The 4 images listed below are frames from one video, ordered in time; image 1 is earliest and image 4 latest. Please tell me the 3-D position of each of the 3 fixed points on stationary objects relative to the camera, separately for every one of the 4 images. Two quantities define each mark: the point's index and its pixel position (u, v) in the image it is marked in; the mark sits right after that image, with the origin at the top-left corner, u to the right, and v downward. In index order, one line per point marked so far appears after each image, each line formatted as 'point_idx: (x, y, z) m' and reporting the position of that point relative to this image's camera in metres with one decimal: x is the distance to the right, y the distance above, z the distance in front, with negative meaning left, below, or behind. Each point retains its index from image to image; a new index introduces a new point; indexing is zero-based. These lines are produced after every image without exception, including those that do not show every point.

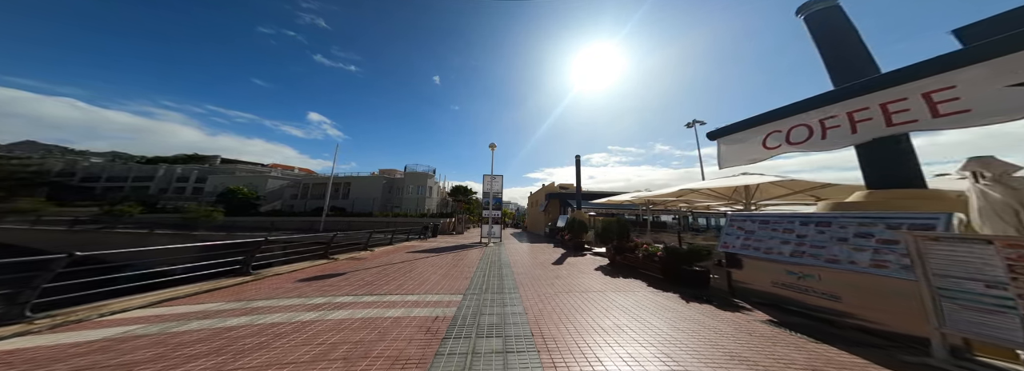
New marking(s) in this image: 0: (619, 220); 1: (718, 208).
0: (+4.3, -1.5, +9.0) m
1: (+13.8, -1.6, +14.9) m
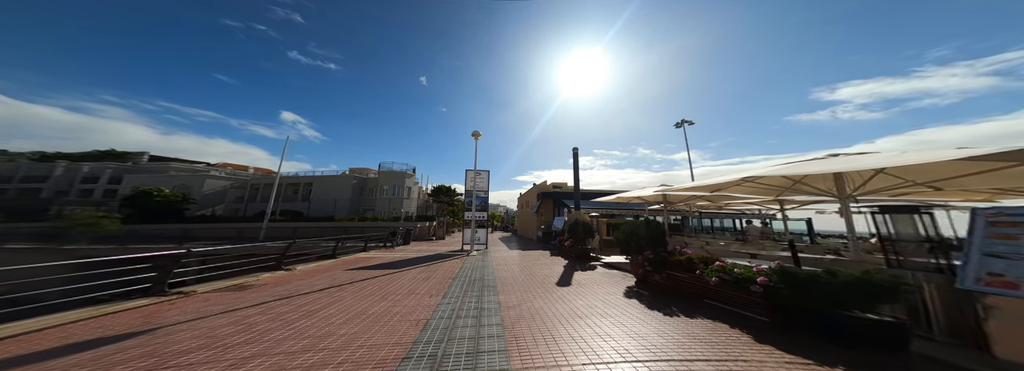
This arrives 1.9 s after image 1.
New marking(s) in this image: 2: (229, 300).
0: (+3.9, -1.0, +6.3) m
1: (+13.0, -1.2, +12.7) m
2: (-5.6, -2.2, +4.2) m
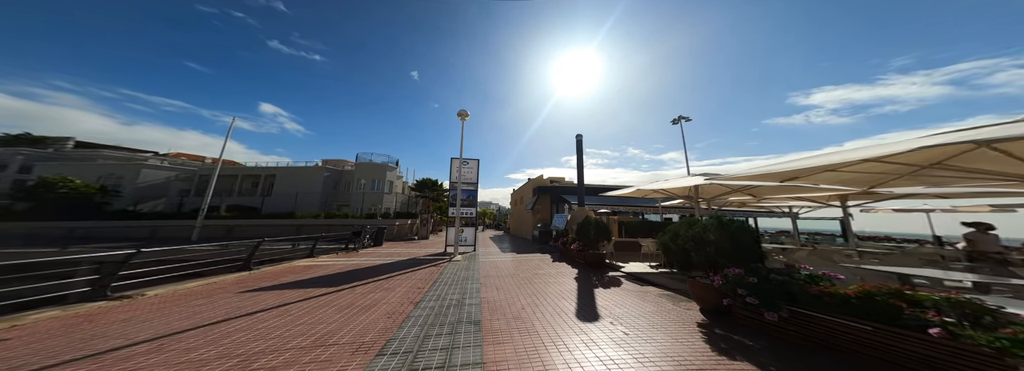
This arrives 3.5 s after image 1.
0: (+3.8, -0.5, +3.9) m
1: (+12.7, -0.8, +10.6) m
2: (-5.6, -1.7, +1.5) m
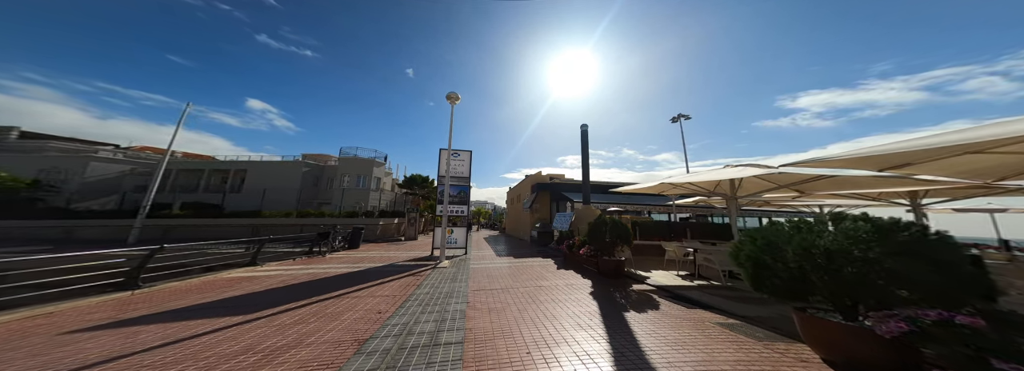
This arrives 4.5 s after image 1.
0: (+3.8, -0.2, +2.2) m
1: (+12.6, -0.5, +9.1) m
2: (-5.5, -1.3, -0.3) m
